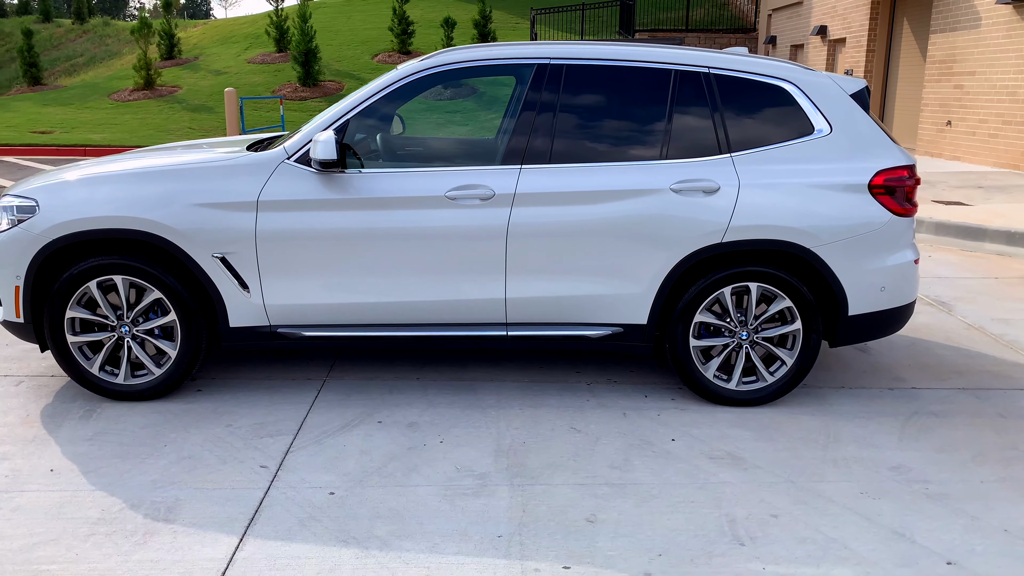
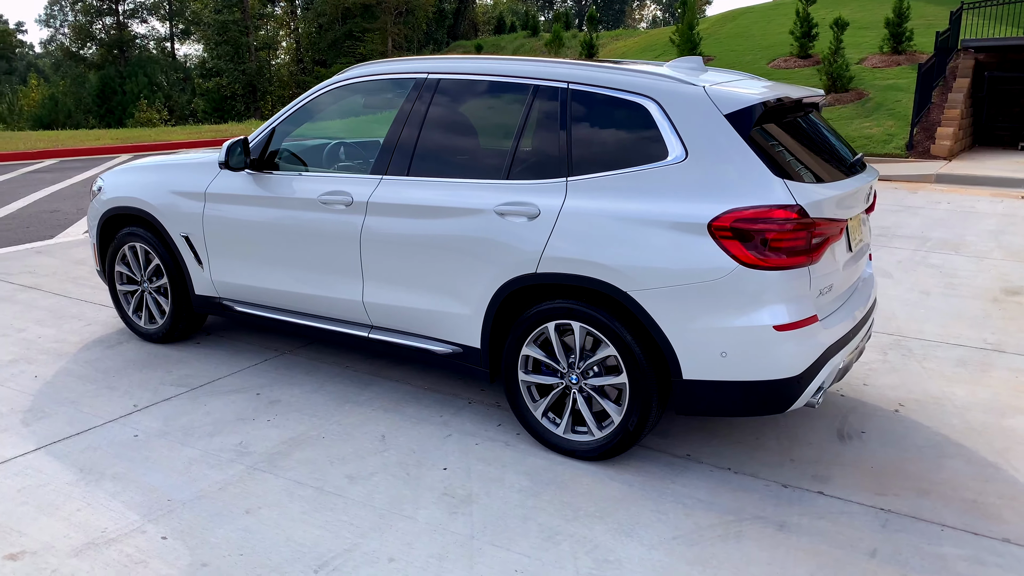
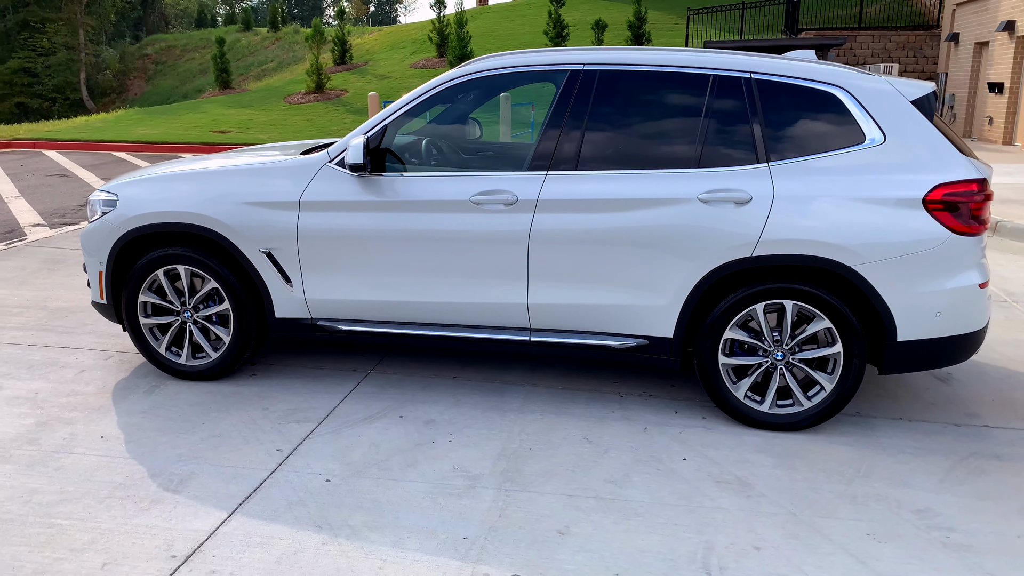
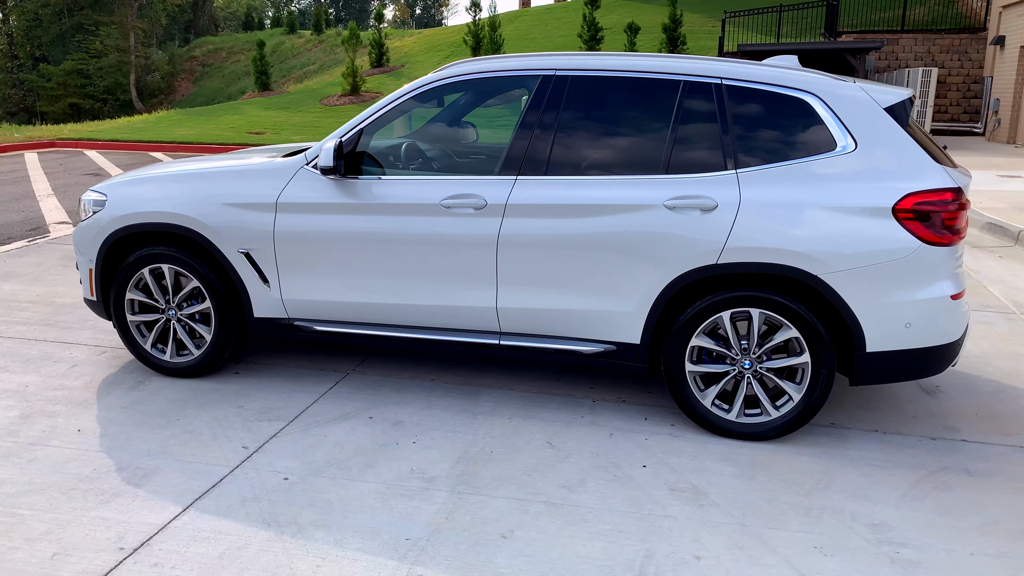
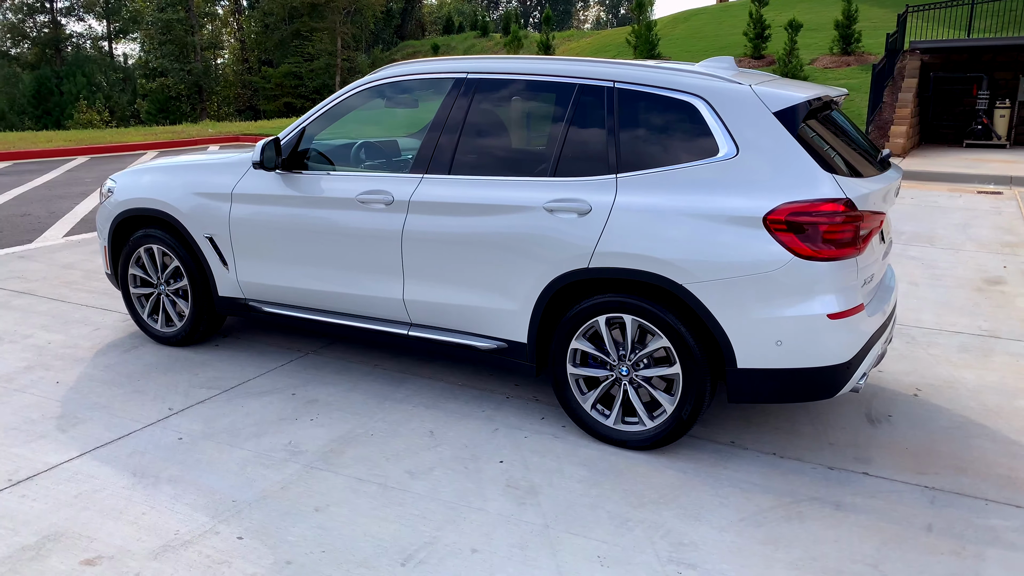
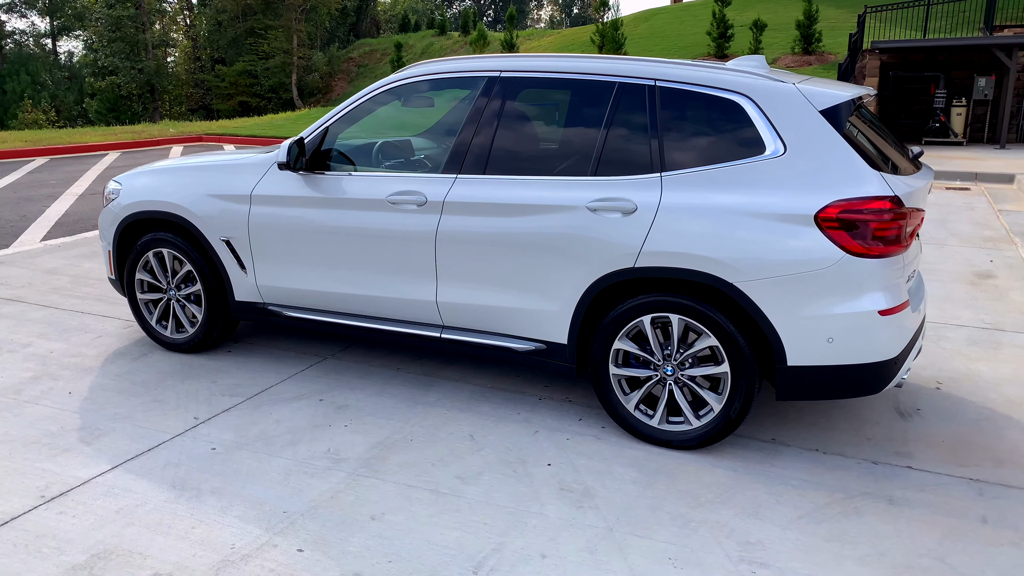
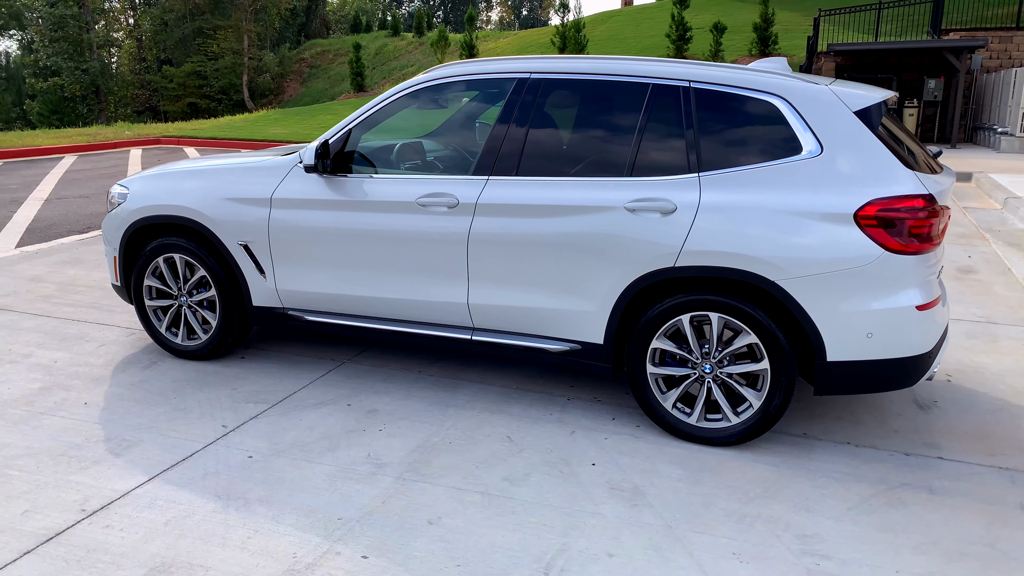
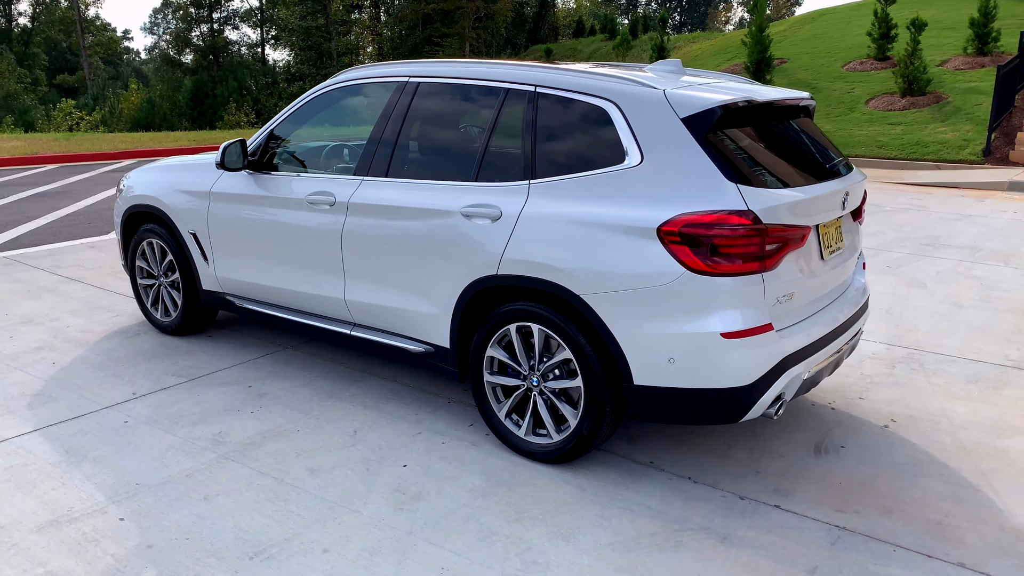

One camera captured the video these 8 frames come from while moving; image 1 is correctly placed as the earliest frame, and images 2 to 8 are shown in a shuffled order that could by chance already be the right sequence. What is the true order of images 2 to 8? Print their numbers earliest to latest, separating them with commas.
3, 4, 7, 6, 5, 2, 8
